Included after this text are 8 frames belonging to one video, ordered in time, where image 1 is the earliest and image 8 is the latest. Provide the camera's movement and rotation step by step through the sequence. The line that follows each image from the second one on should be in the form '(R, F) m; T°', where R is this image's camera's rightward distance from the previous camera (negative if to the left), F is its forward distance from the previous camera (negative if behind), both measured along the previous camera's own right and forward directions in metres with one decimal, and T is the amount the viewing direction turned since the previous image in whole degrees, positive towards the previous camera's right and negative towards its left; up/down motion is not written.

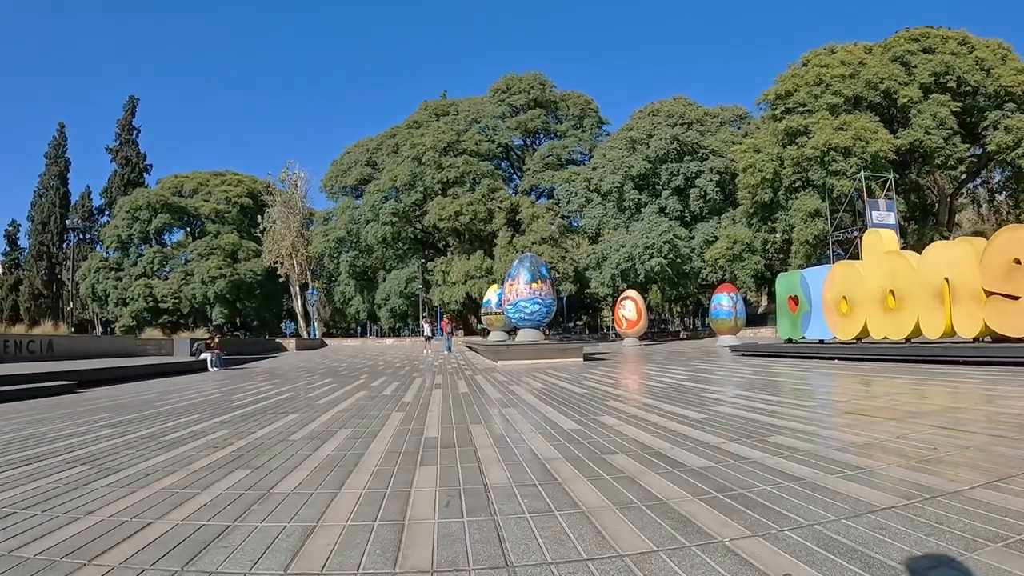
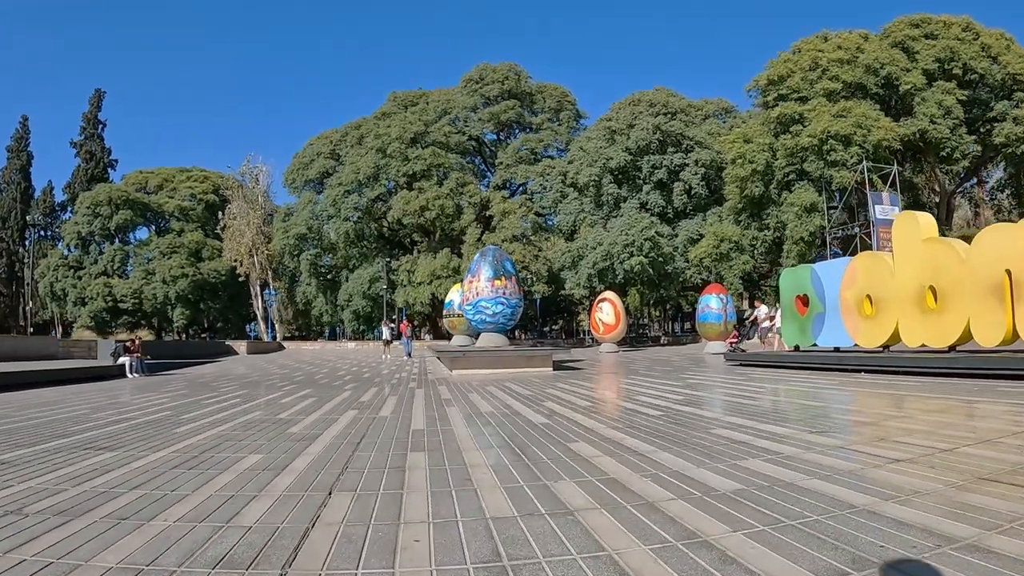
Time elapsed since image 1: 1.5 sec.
(+0.5, +2.8) m; +2°
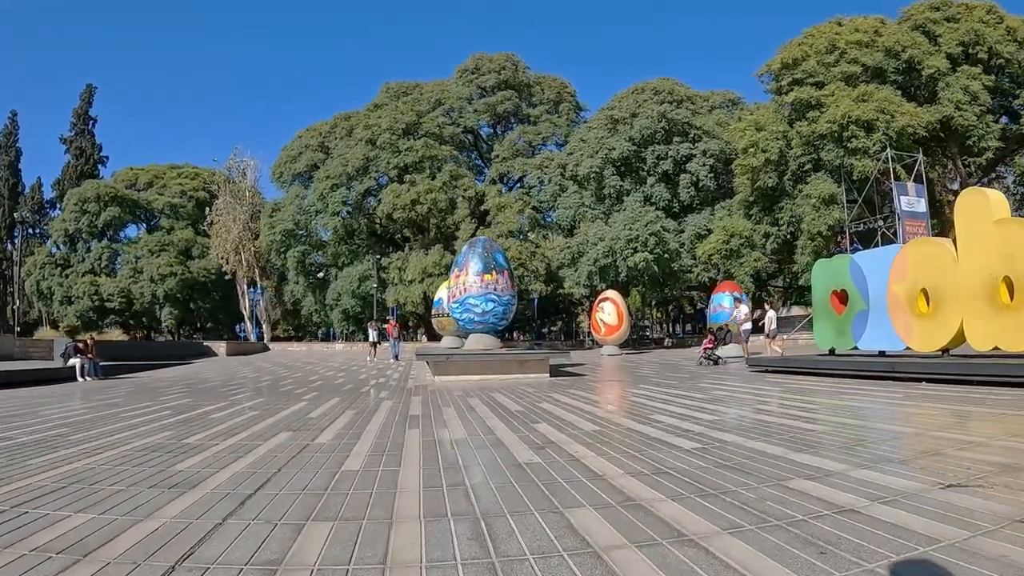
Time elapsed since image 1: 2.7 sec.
(+0.2, +2.0) m; 0°
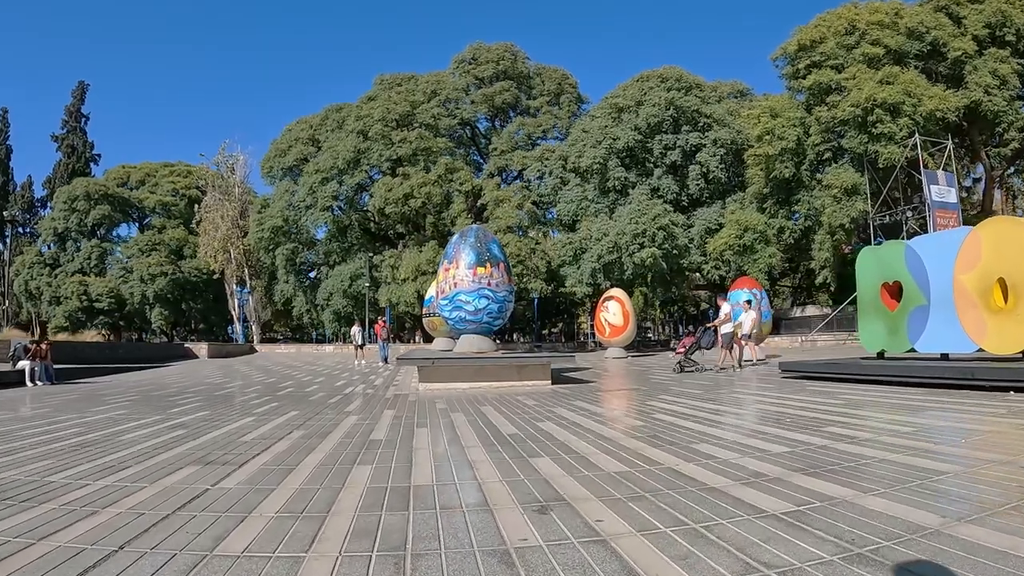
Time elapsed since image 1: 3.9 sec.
(+0.1, +1.8) m; 0°
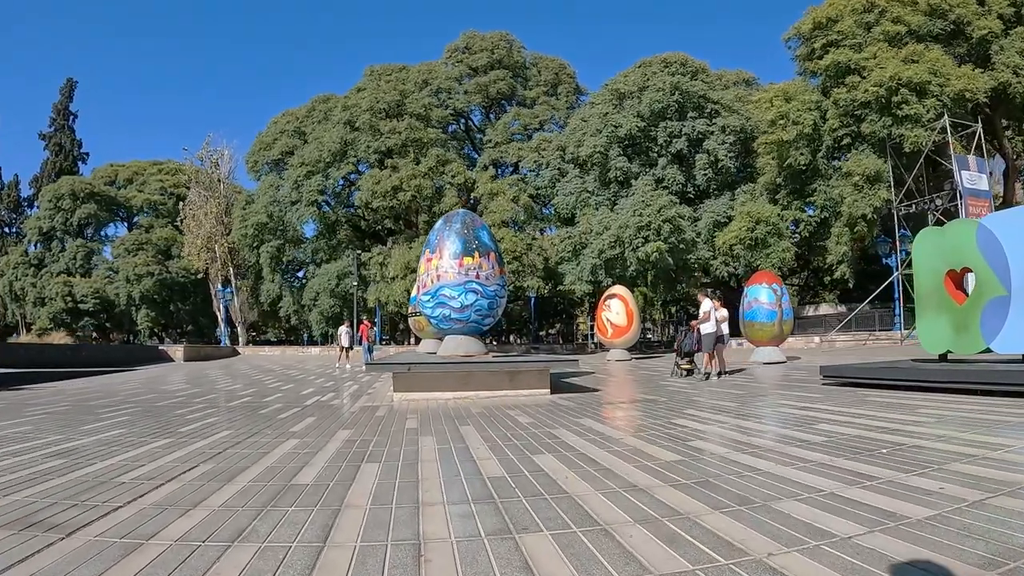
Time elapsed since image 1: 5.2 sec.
(+0.1, +1.8) m; 0°
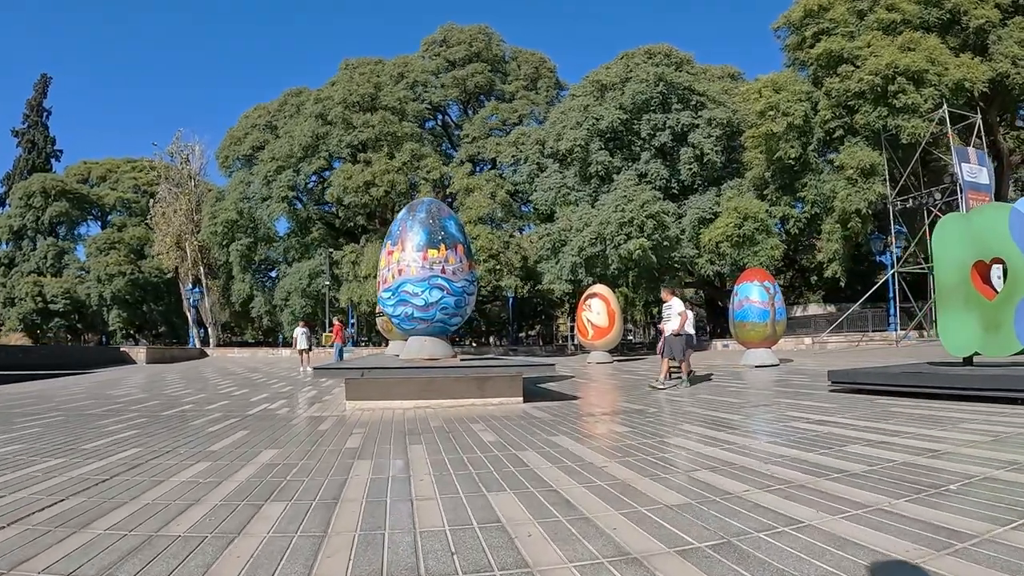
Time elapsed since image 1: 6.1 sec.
(+0.2, +1.2) m; +1°
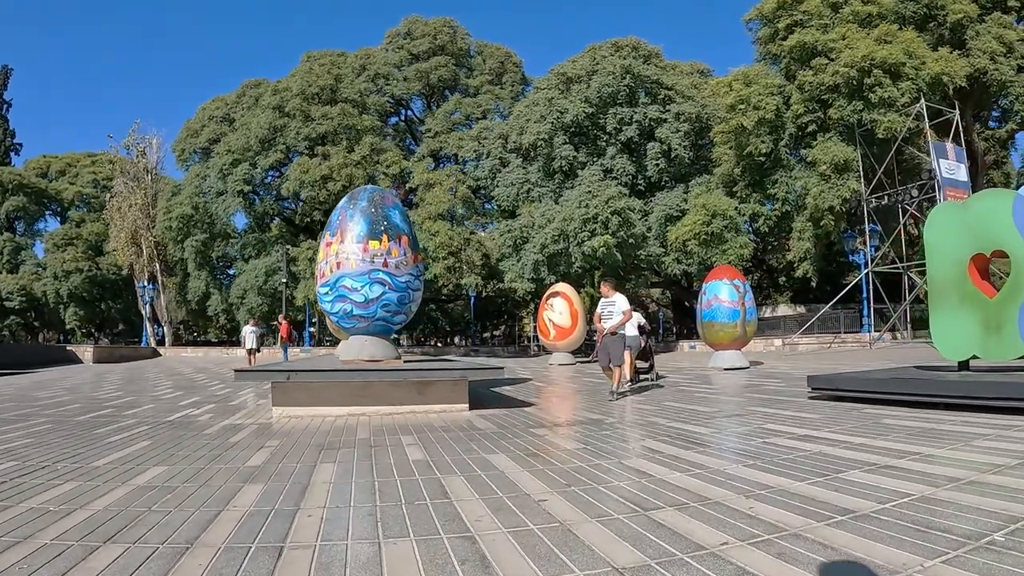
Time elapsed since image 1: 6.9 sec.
(+0.3, +0.9) m; +2°
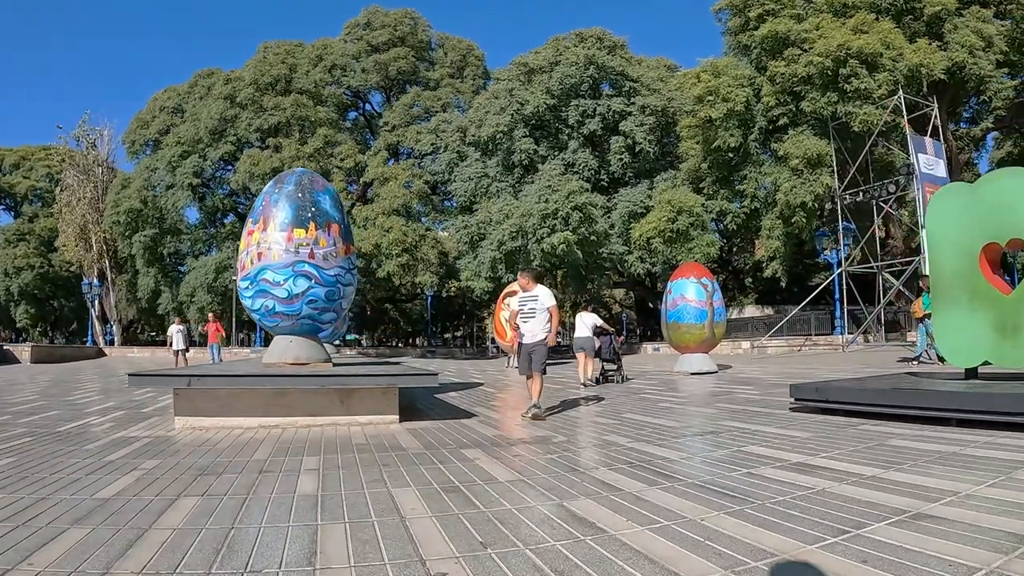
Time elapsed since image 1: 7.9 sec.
(+0.3, +1.0) m; +2°
